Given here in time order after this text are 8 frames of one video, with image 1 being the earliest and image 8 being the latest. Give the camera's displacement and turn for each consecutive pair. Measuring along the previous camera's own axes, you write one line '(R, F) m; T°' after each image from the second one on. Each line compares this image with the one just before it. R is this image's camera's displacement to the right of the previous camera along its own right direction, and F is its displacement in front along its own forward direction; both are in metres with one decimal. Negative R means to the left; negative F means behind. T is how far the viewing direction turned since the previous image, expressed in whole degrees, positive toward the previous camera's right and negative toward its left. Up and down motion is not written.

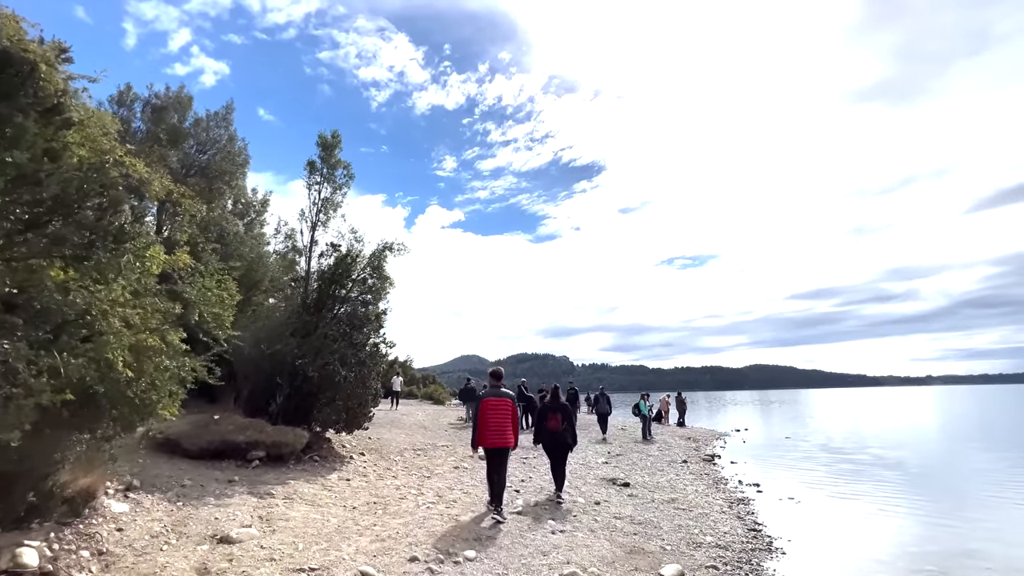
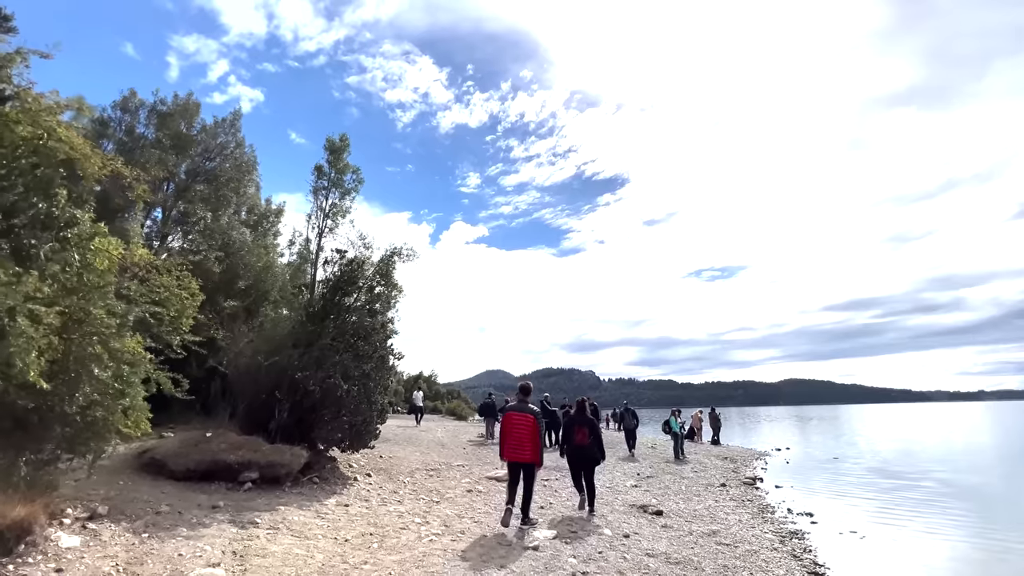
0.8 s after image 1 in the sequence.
(+0.2, +1.2) m; -3°
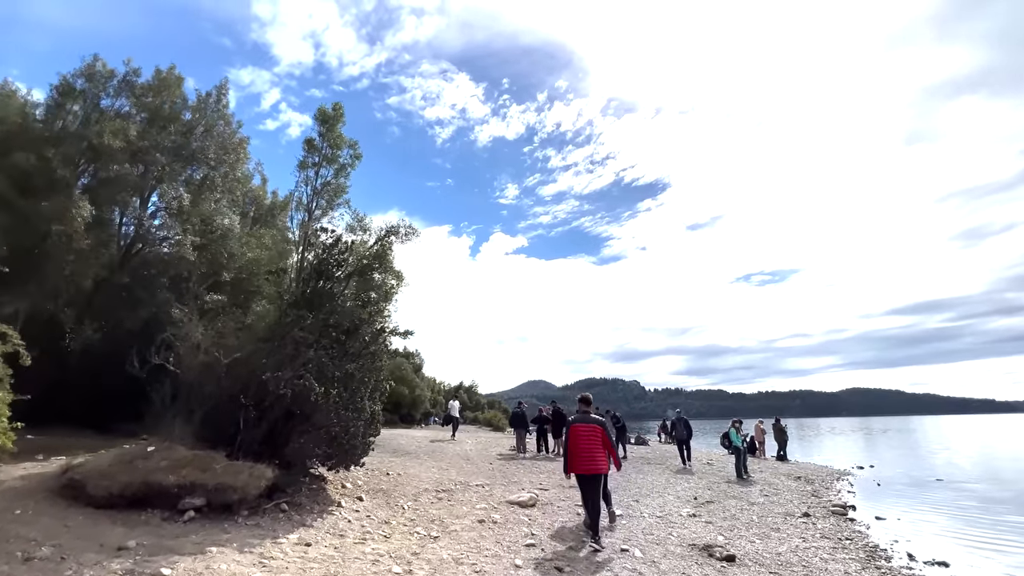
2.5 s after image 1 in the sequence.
(+0.5, +2.7) m; -5°
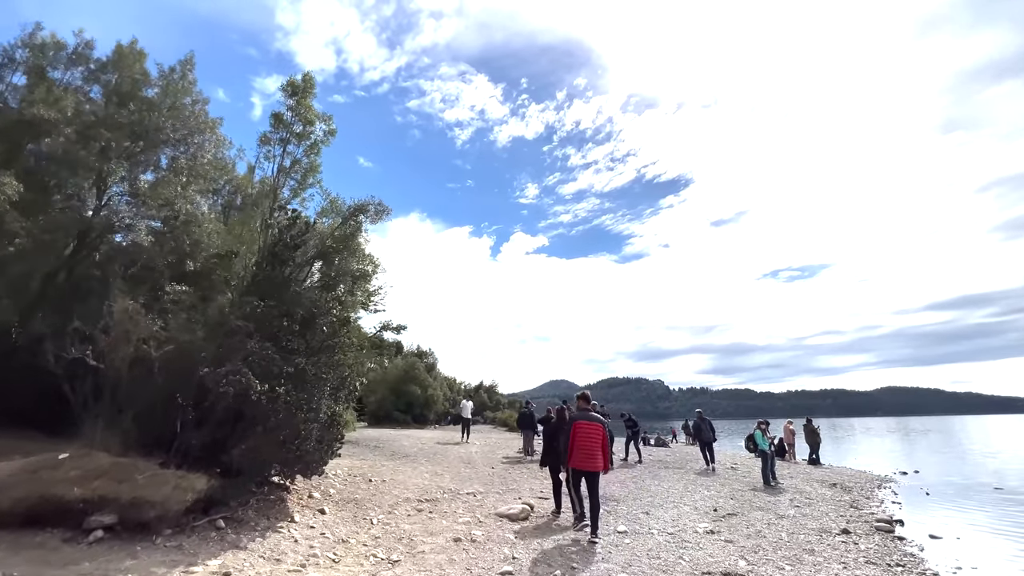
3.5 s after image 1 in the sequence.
(+0.9, +1.6) m; -3°
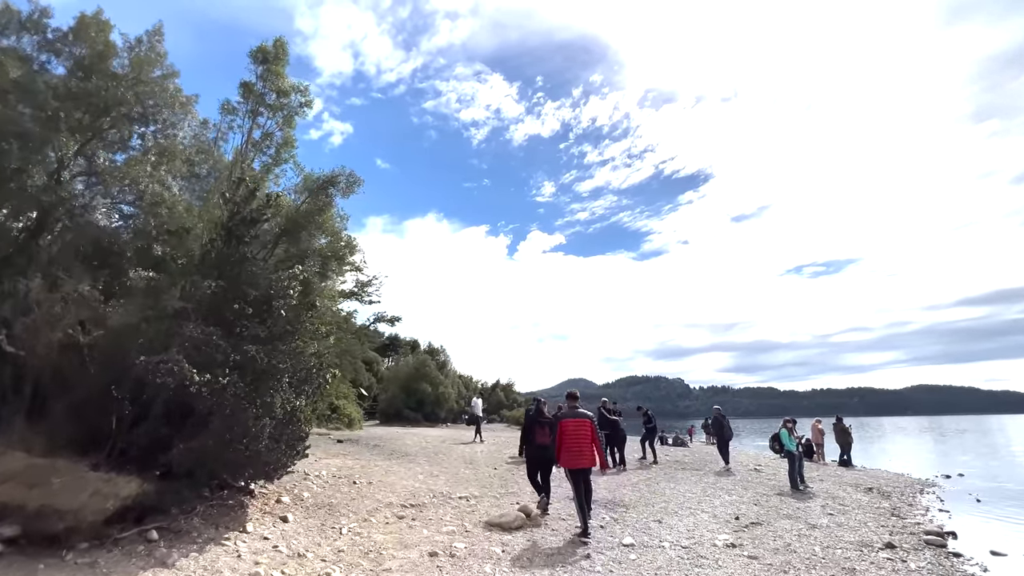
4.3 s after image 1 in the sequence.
(+0.6, +1.3) m; -2°
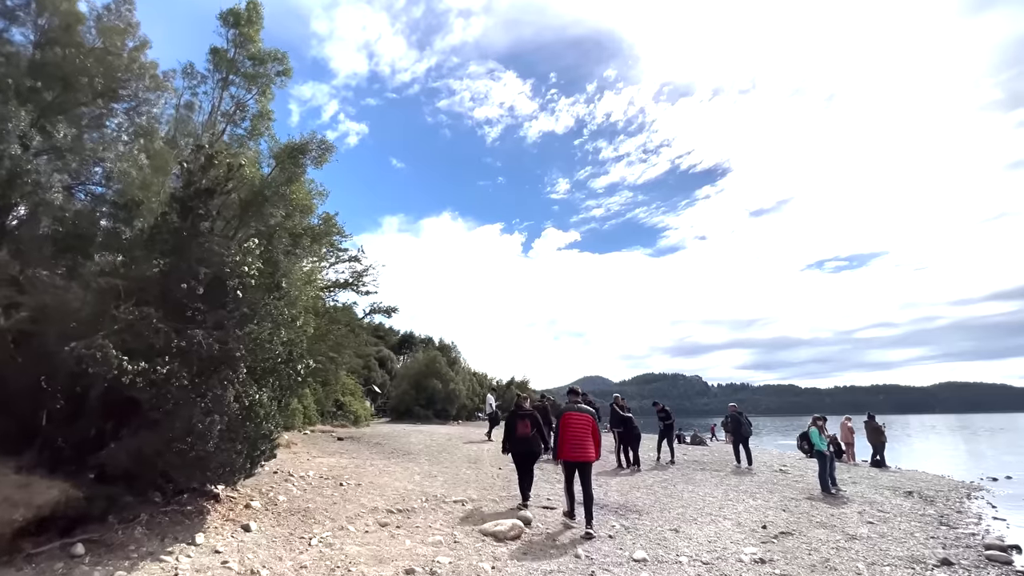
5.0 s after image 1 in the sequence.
(+0.4, +1.2) m; -2°
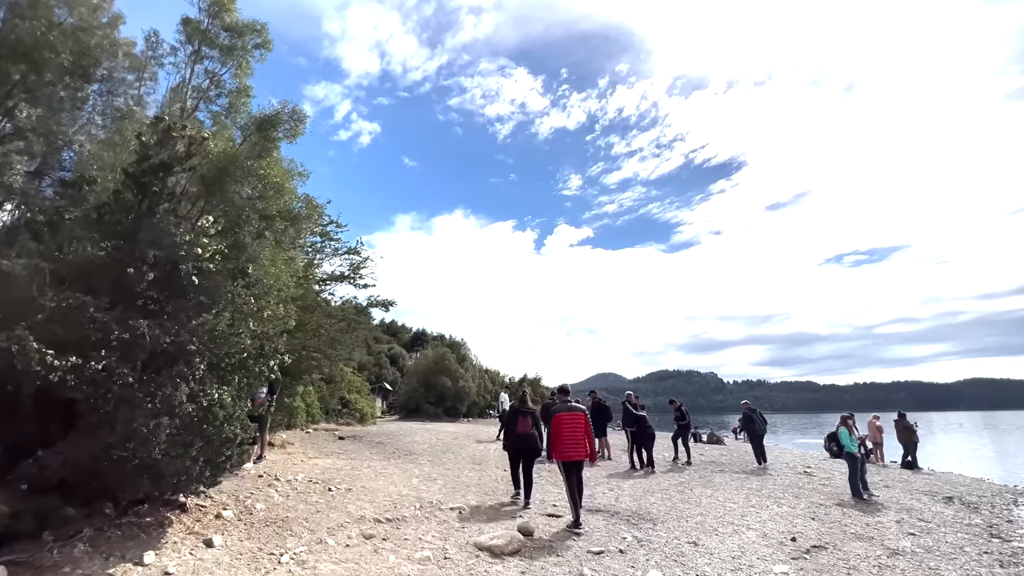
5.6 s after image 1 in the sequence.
(+0.3, +1.0) m; -2°
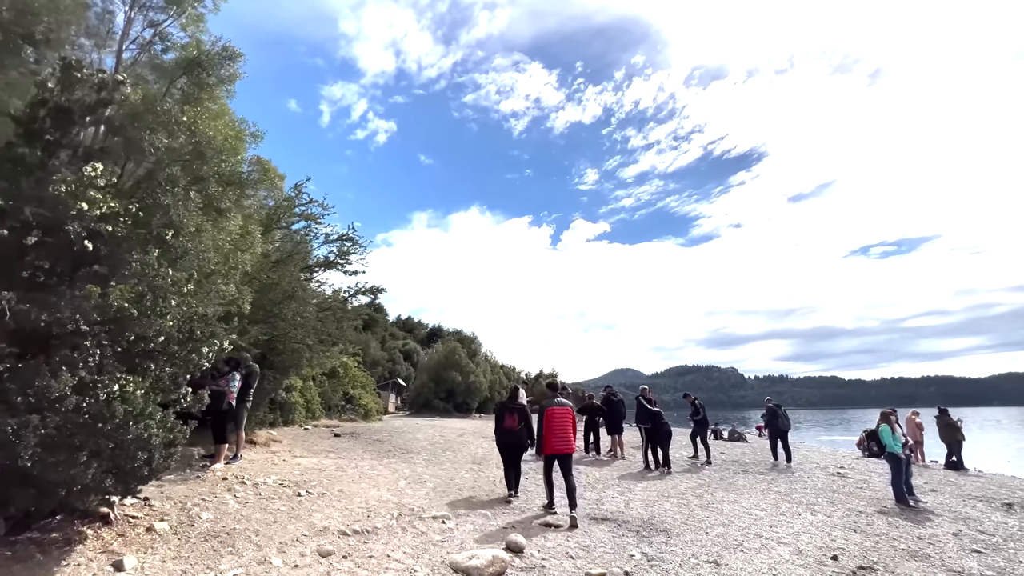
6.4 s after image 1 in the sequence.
(+0.6, +1.4) m; -2°
